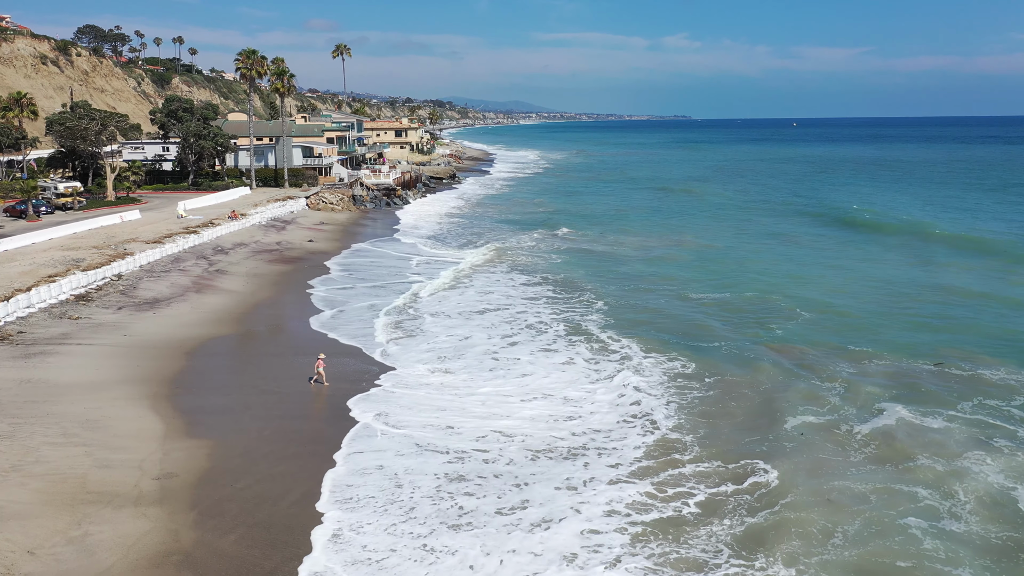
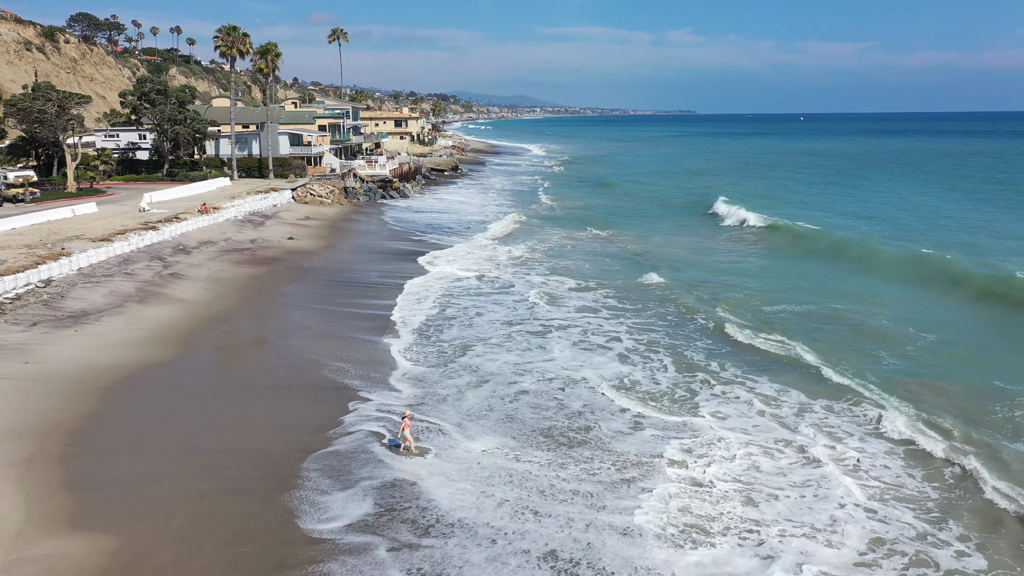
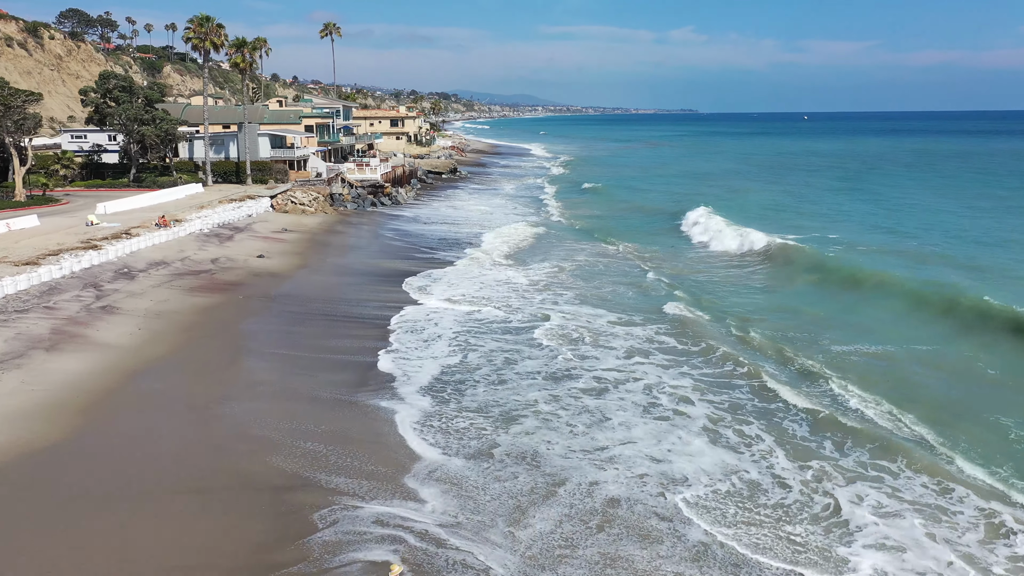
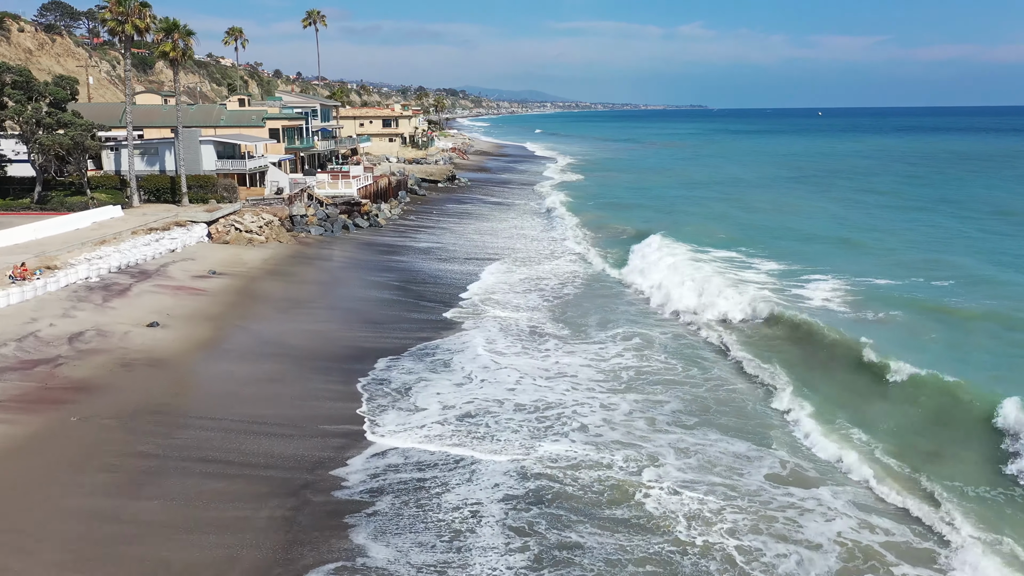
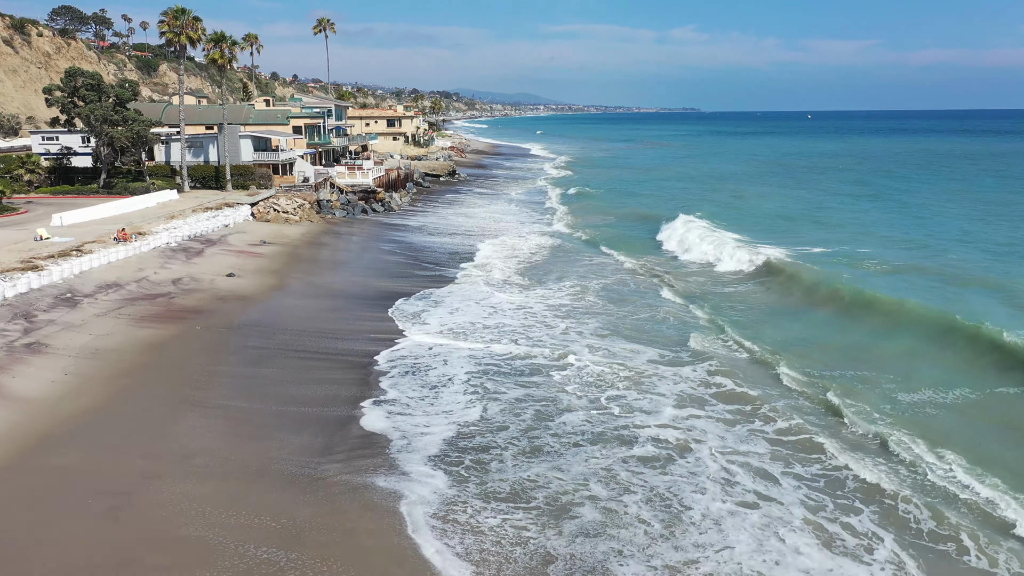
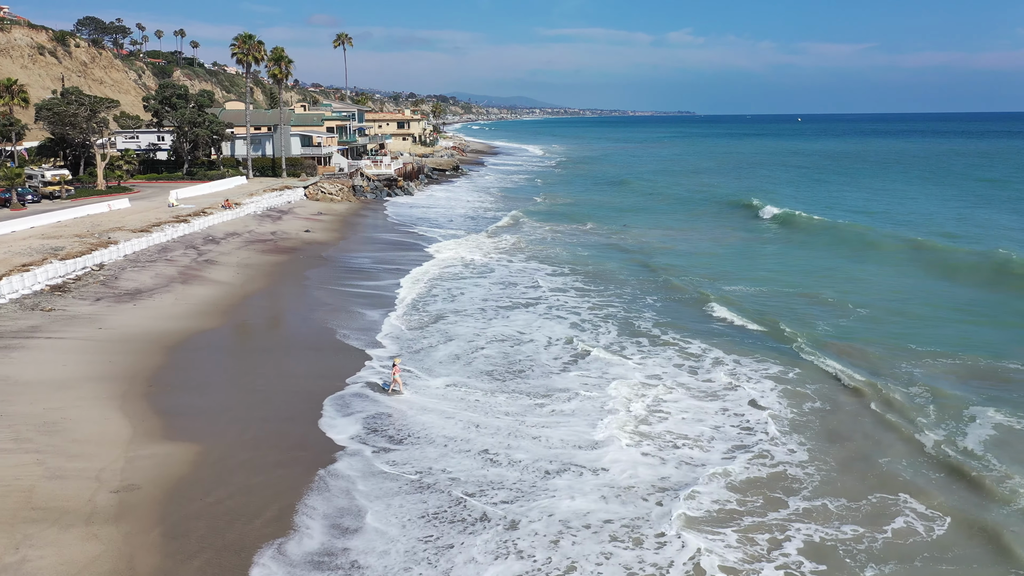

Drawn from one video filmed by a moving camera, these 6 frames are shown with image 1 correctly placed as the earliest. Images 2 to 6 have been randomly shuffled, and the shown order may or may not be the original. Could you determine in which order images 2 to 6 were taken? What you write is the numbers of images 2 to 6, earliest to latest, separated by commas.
6, 2, 3, 5, 4
